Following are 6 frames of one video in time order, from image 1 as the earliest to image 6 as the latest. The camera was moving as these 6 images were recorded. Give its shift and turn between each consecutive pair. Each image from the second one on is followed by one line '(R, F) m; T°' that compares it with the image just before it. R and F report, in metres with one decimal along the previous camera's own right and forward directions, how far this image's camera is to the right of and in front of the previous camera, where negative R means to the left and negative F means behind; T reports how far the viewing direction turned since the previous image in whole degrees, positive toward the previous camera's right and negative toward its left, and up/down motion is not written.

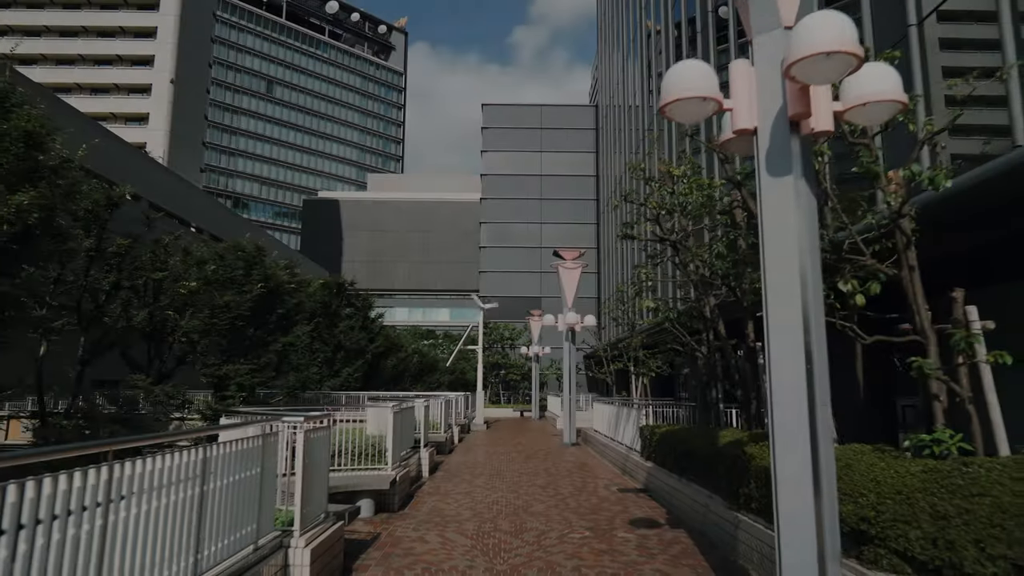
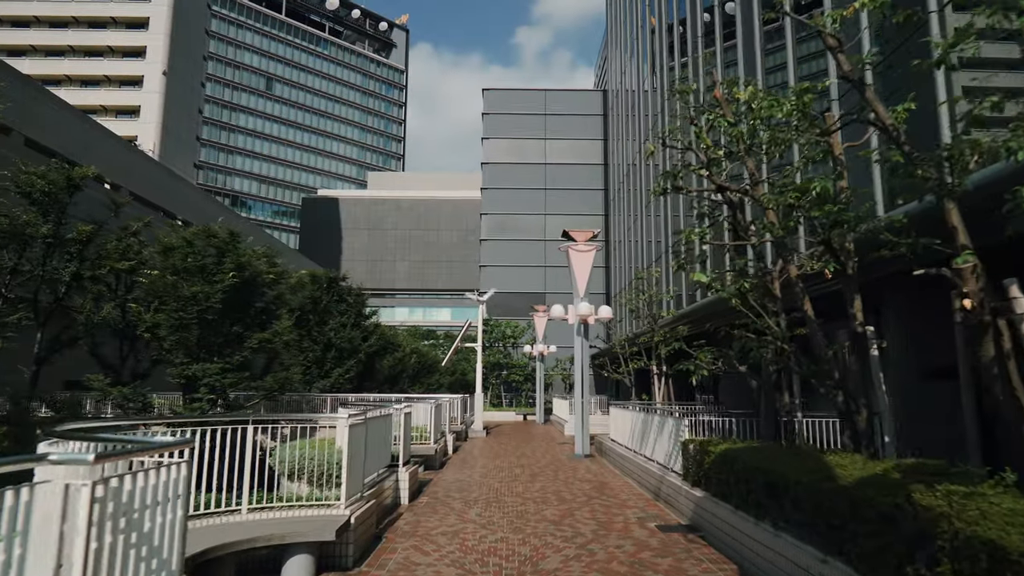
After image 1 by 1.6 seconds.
(0.0, +2.1) m; 0°
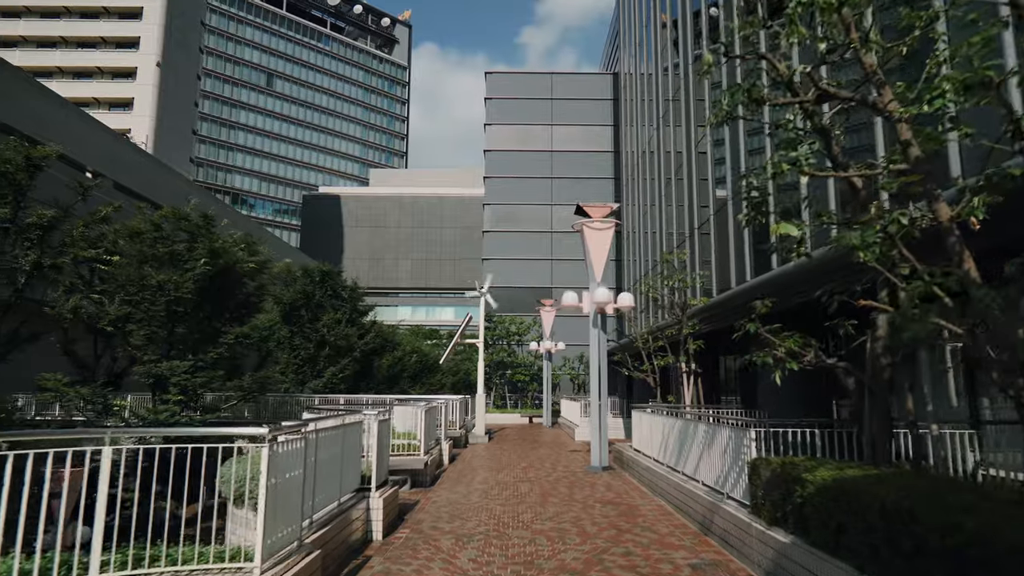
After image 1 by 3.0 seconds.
(0.0, +1.8) m; 0°
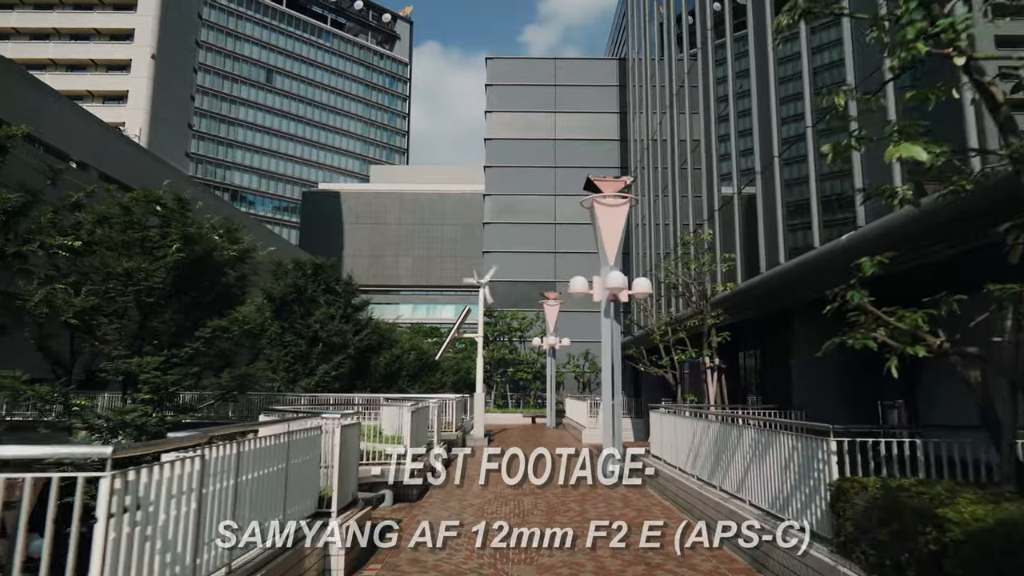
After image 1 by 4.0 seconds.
(0.0, +1.3) m; 0°
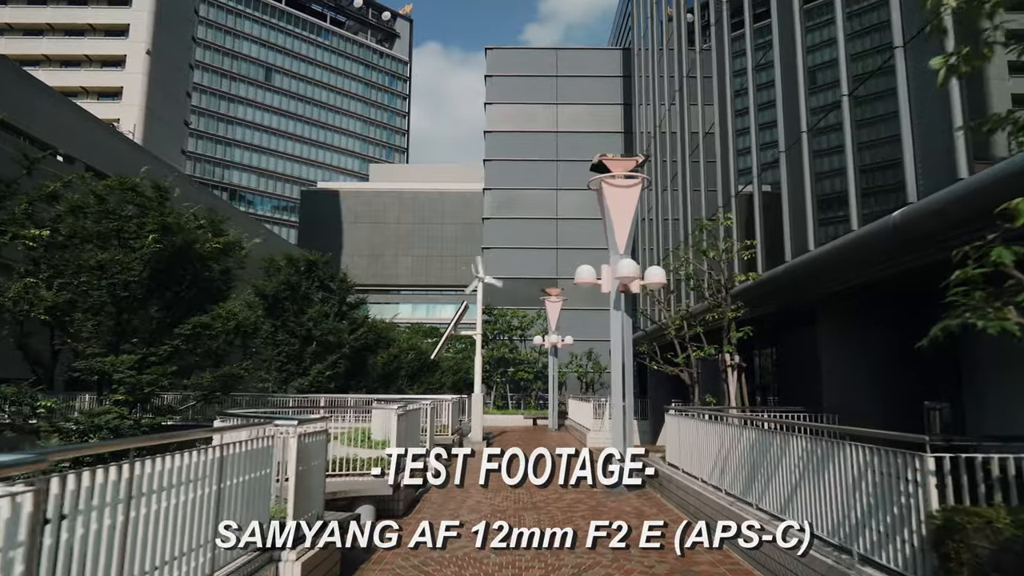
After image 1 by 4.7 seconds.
(0.0, +0.9) m; 0°
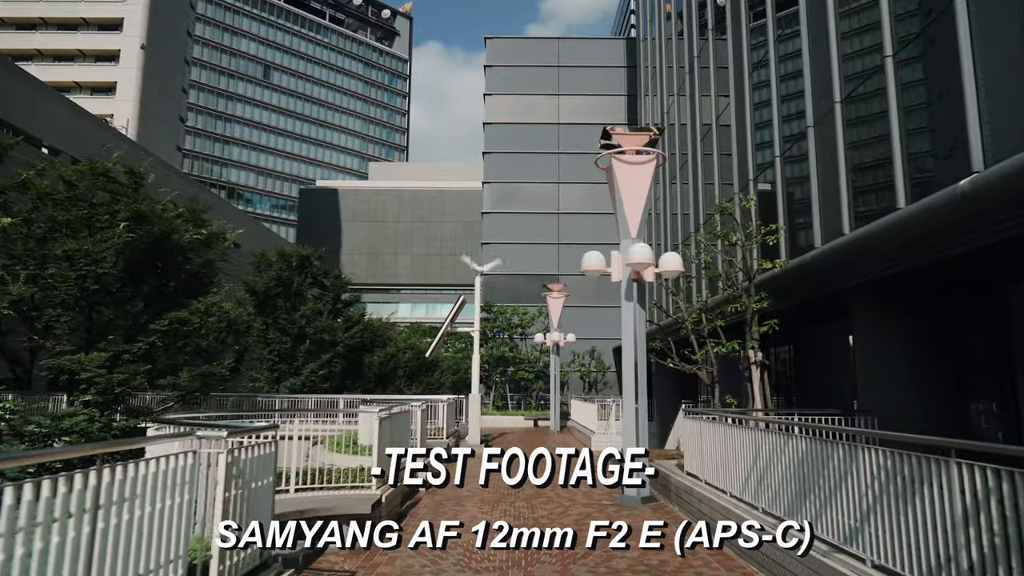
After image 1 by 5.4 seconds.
(0.0, +0.9) m; 0°
